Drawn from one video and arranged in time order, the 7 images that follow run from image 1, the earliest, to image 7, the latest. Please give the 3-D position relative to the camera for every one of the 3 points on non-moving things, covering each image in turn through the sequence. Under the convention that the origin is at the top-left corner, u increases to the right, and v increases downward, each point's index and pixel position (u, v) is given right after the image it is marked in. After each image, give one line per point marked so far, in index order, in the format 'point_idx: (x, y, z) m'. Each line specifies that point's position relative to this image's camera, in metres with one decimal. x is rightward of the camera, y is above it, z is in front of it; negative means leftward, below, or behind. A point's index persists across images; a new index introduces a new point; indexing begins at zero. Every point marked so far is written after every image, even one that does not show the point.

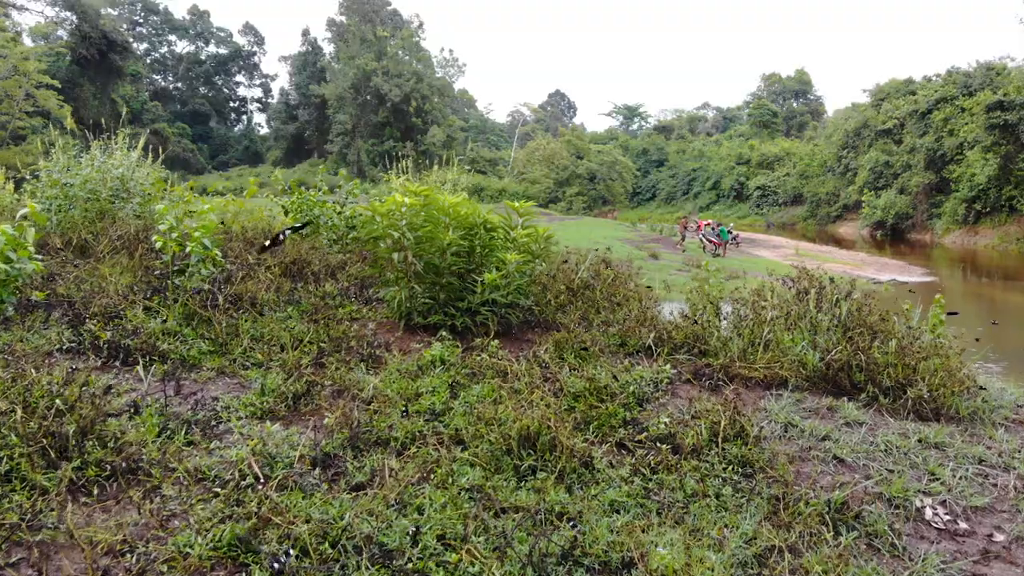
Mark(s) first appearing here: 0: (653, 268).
0: (+3.8, +0.5, +17.6) m
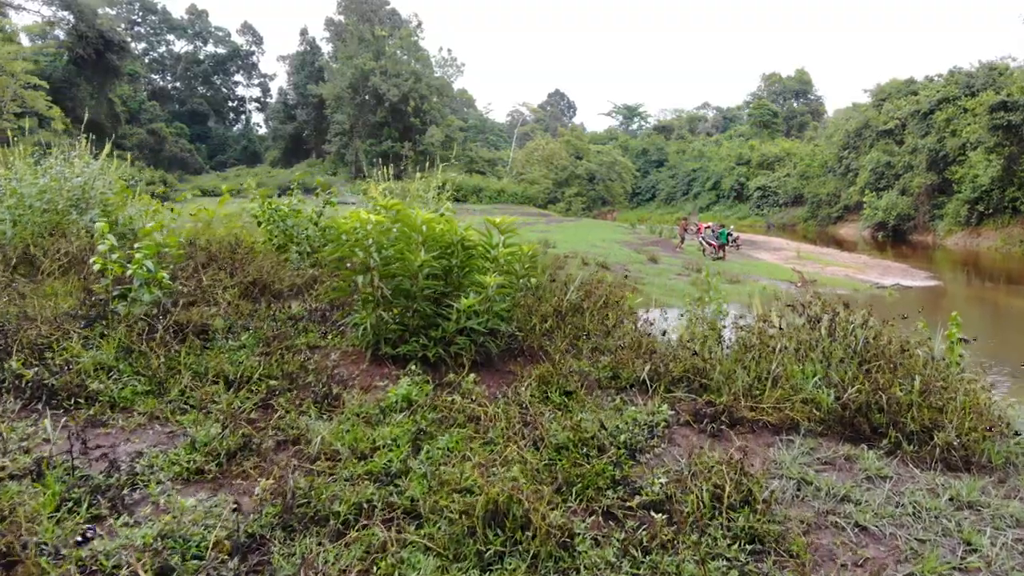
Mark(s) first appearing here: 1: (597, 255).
0: (+3.7, +0.4, +17.3) m
1: (+2.3, +0.9, +18.2) m
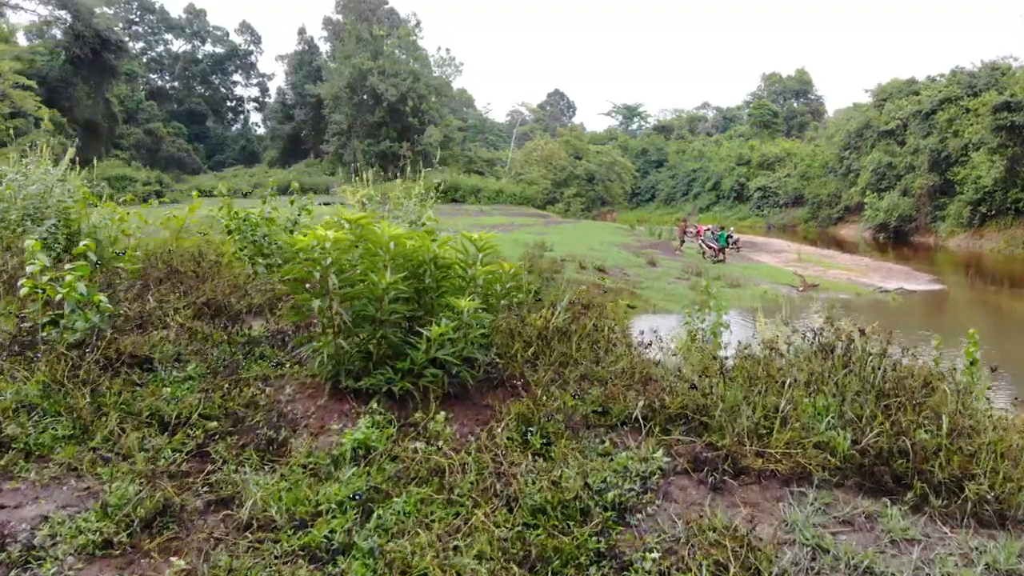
0: (+3.5, +0.3, +16.9) m
1: (+2.2, +0.8, +17.9) m
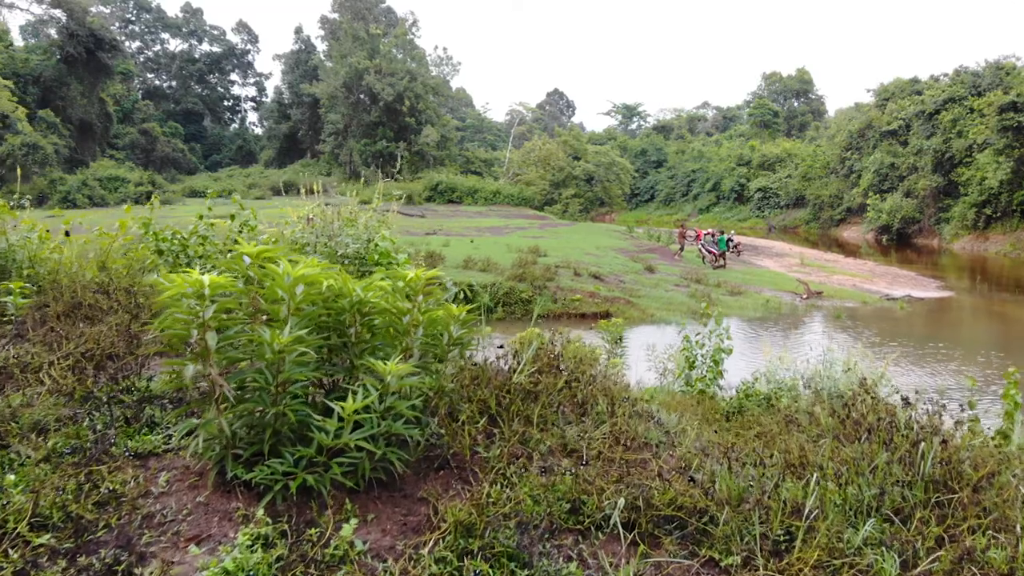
0: (+3.3, +0.1, +16.3) m
1: (+2.0, +0.6, +17.2) m
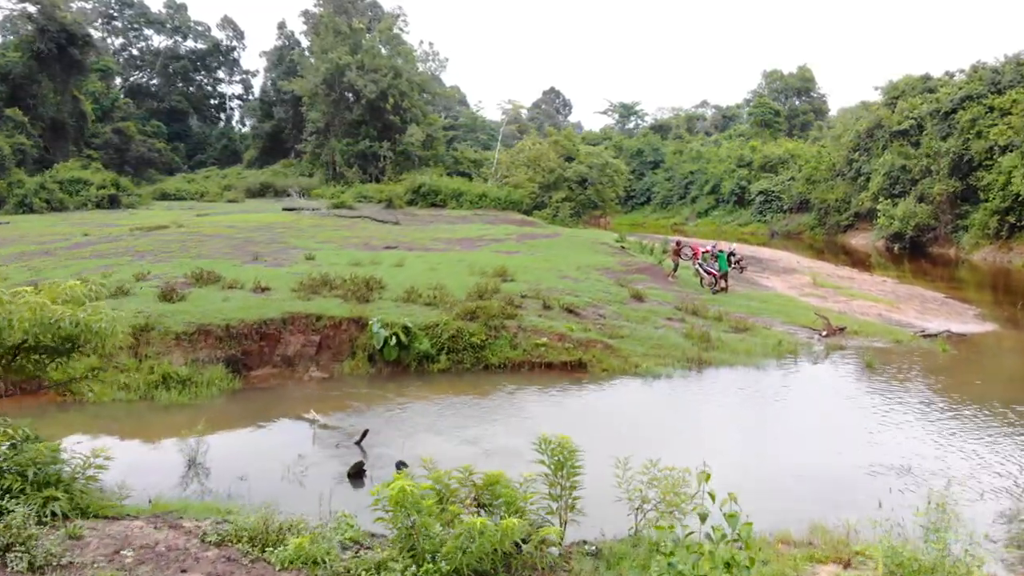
0: (+2.5, -0.6, +13.4) m
1: (+1.1, -0.1, +14.3) m
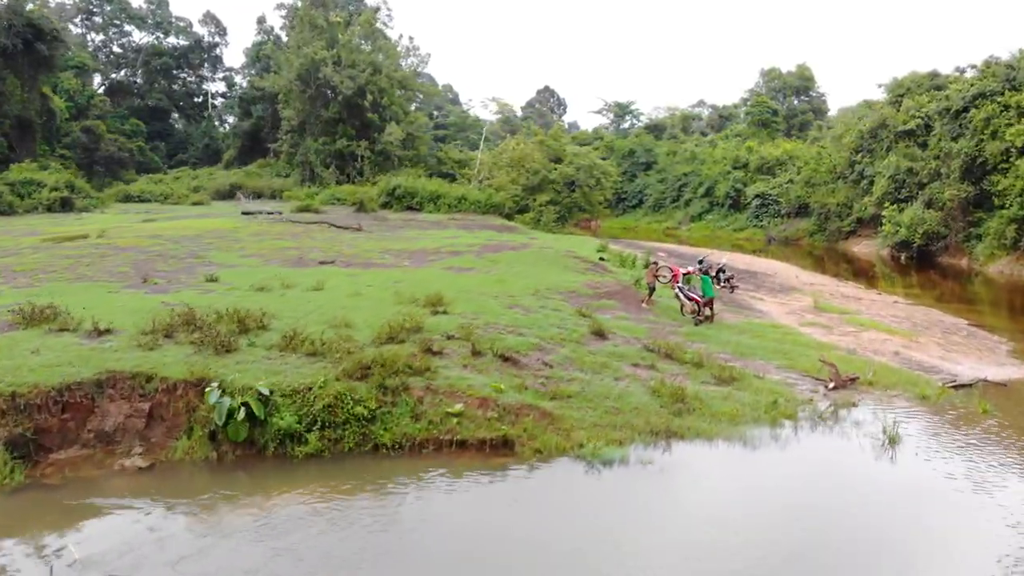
0: (+1.3, -1.2, +10.5) m
1: (-0.1, -0.7, +11.4) m
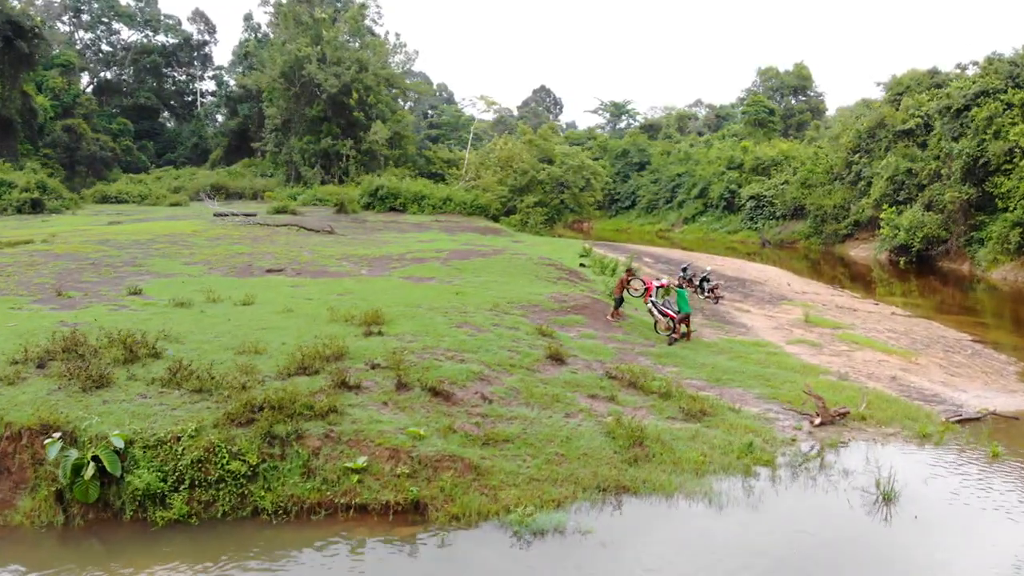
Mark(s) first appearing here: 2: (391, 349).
0: (+0.4, -1.5, +9.1) m
1: (-0.9, -1.0, +10.0) m
2: (-1.8, -0.9, +9.7) m
